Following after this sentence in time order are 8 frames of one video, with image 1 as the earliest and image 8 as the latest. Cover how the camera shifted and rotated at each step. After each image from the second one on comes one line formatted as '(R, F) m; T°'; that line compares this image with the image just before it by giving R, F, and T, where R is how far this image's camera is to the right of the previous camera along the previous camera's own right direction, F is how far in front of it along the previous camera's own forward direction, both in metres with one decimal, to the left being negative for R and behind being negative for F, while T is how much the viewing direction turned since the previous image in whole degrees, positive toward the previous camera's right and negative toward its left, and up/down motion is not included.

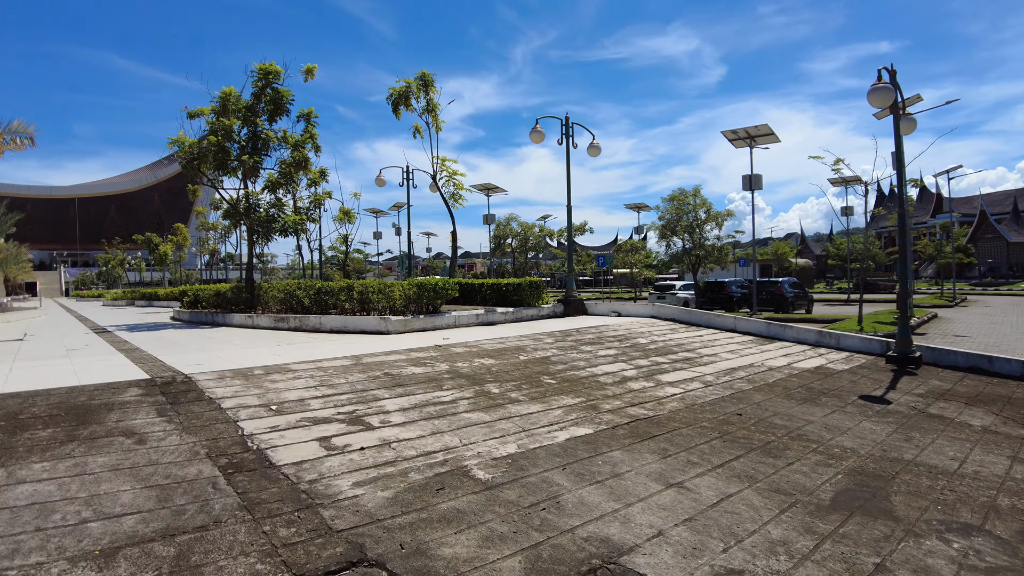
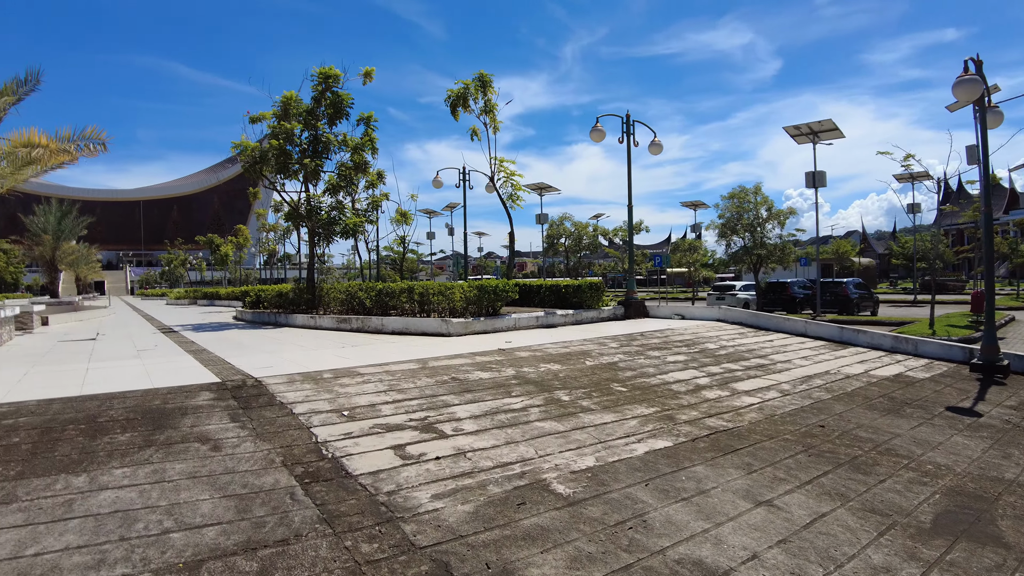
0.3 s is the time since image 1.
(-0.2, +0.1) m; -4°
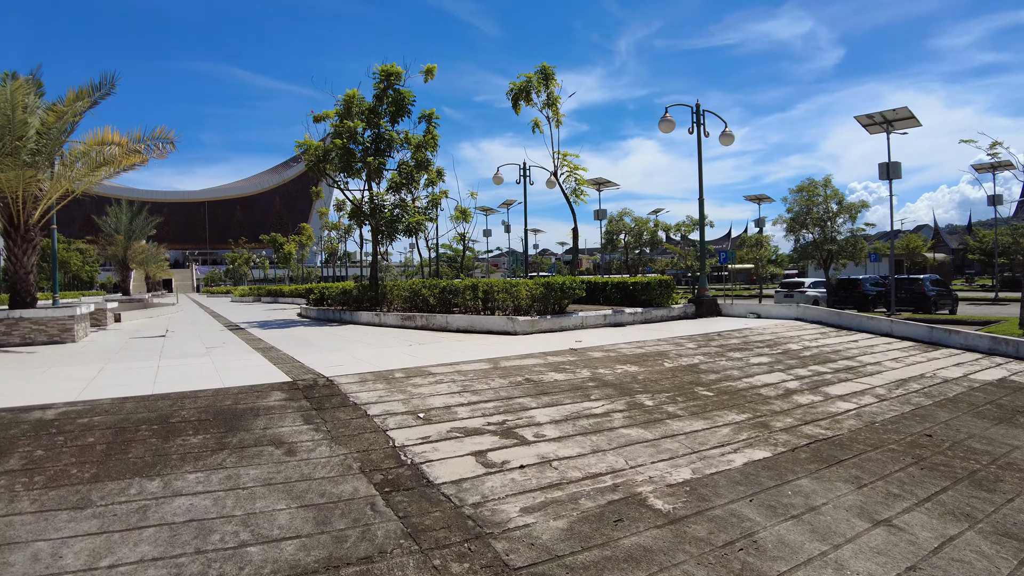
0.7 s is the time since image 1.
(-0.2, +0.3) m; -4°
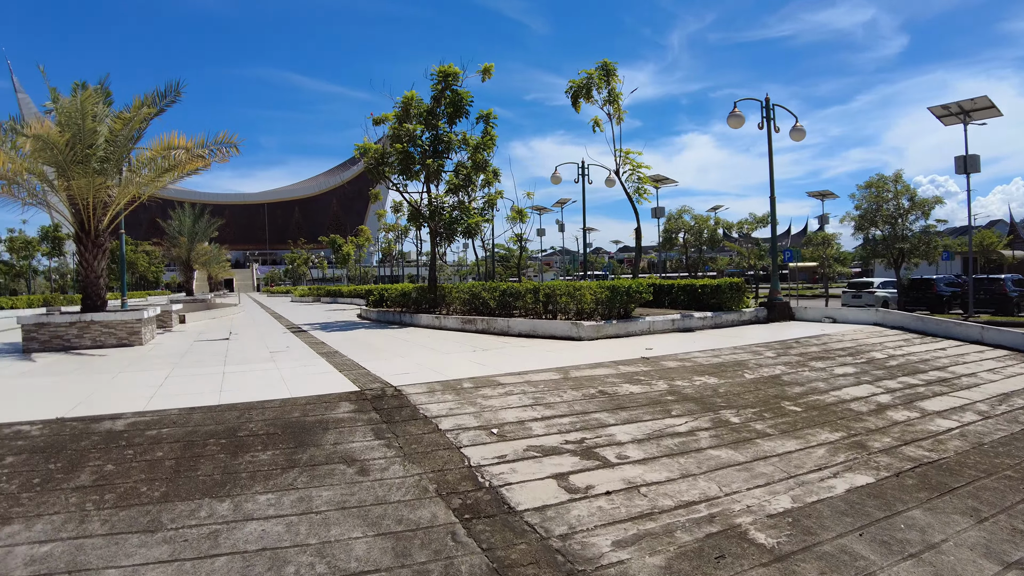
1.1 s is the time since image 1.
(-0.2, +0.2) m; -4°
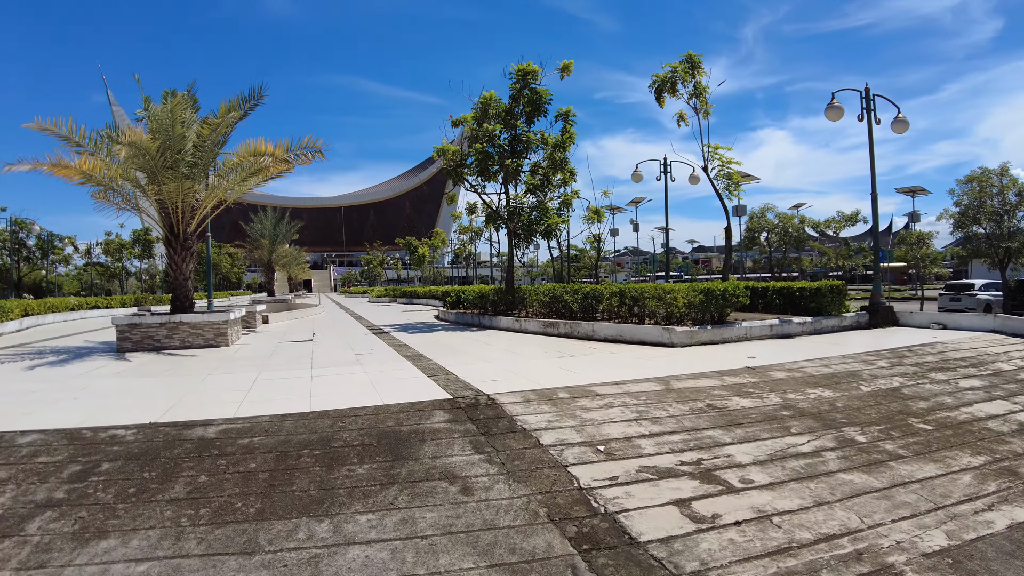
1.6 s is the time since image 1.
(-0.2, +0.3) m; -5°
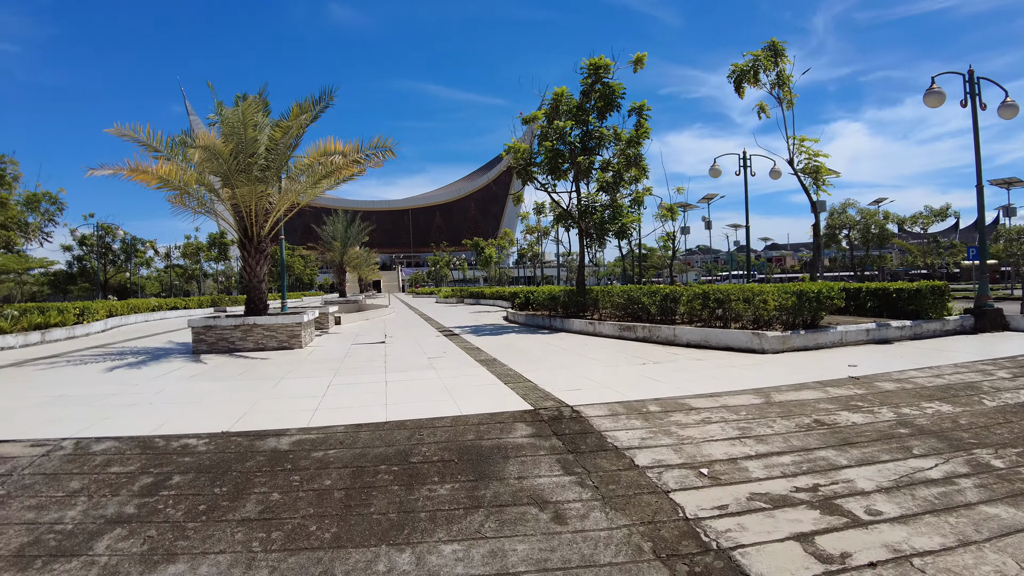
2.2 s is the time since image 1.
(-0.1, +0.3) m; -5°
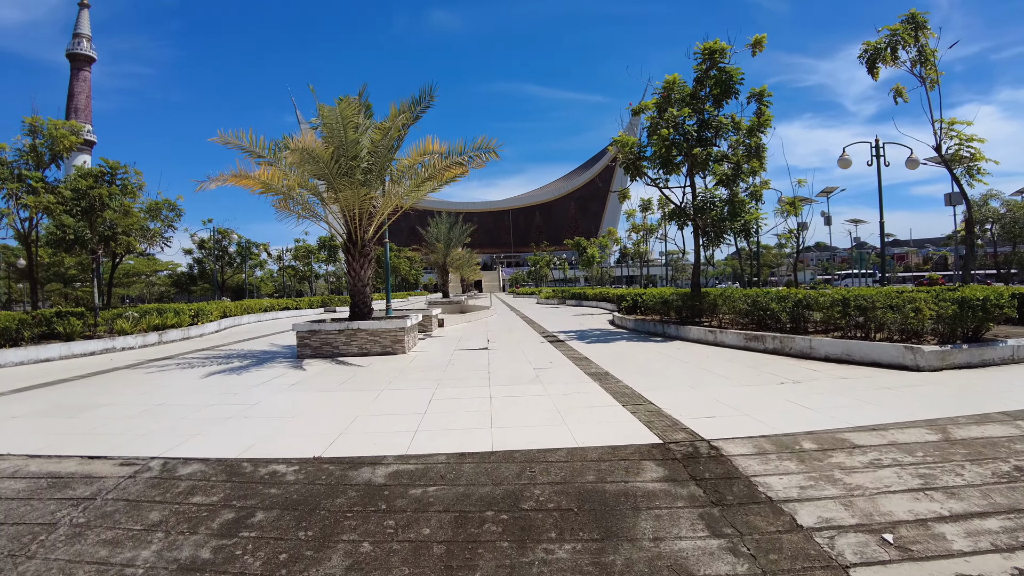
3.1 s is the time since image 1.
(-0.1, +0.6) m; -8°
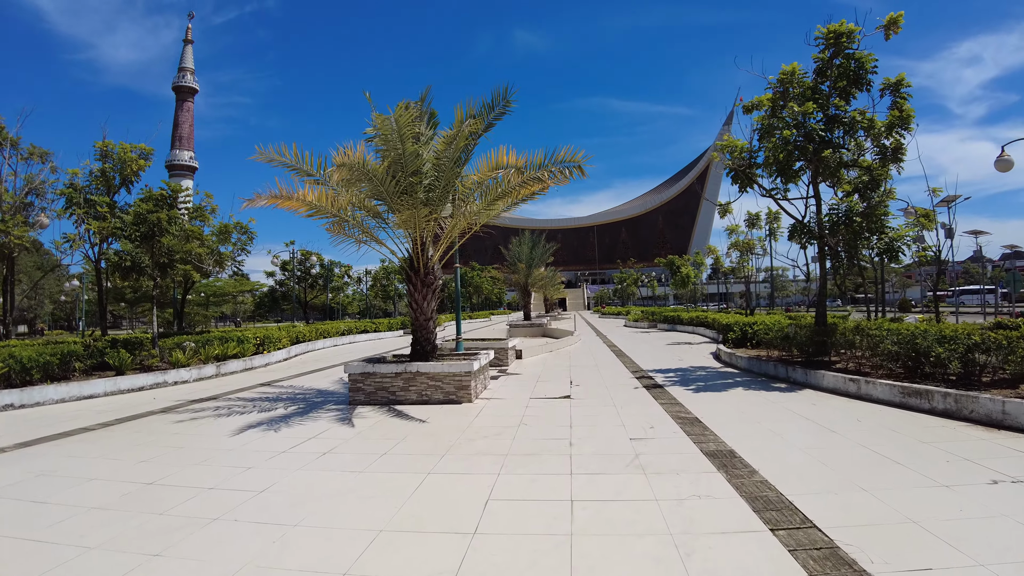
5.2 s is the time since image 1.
(0.0, +1.6) m; -7°
